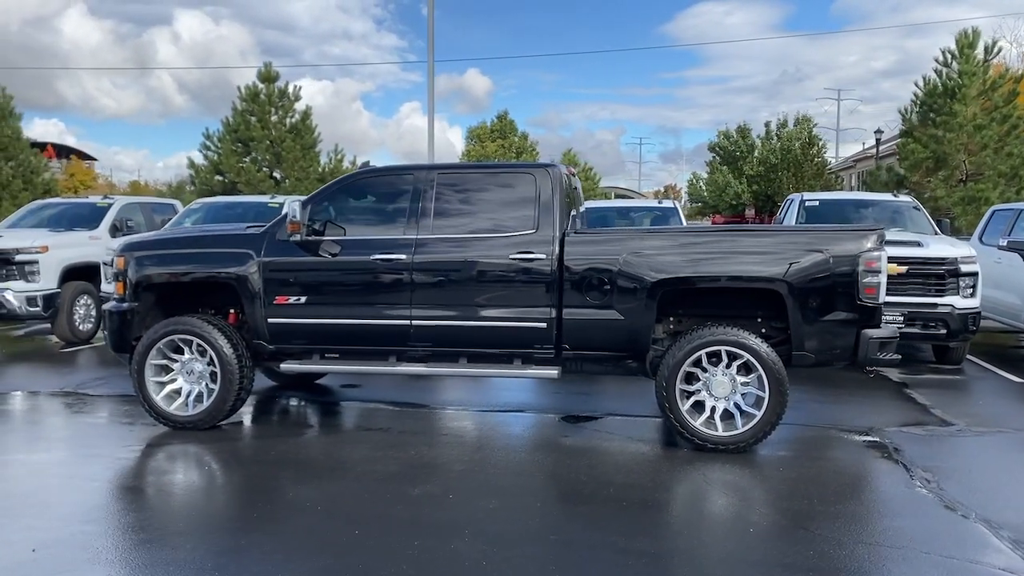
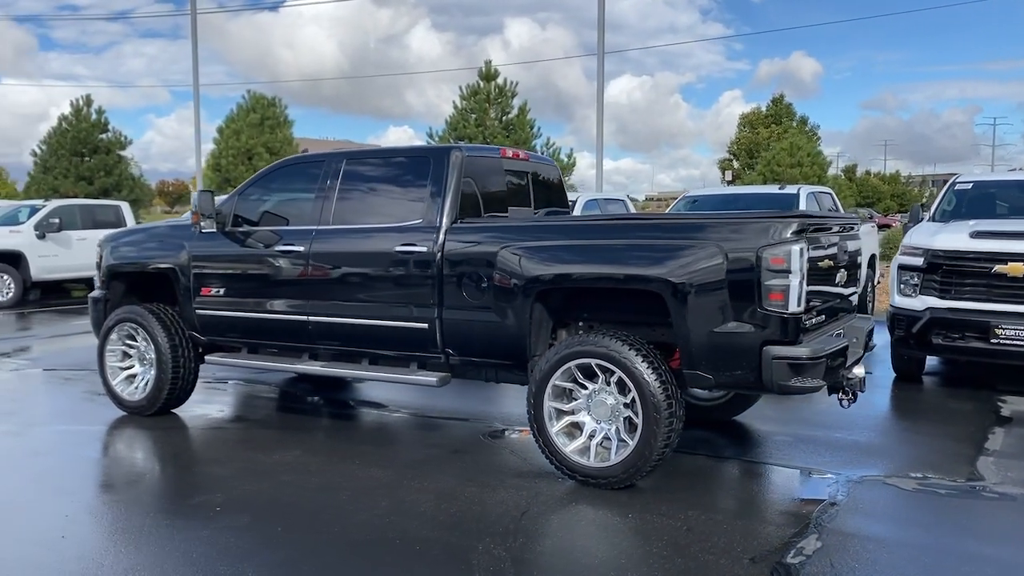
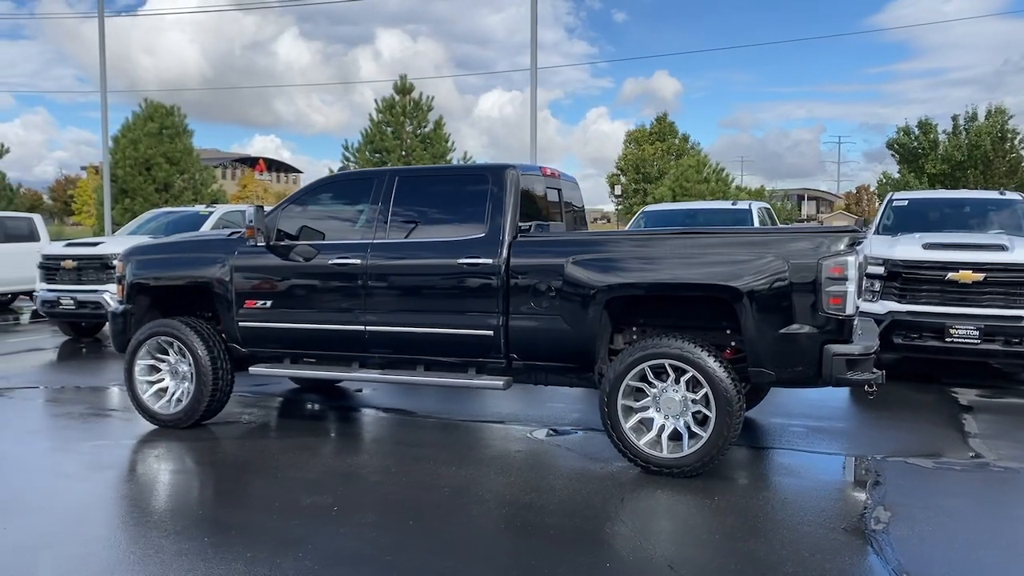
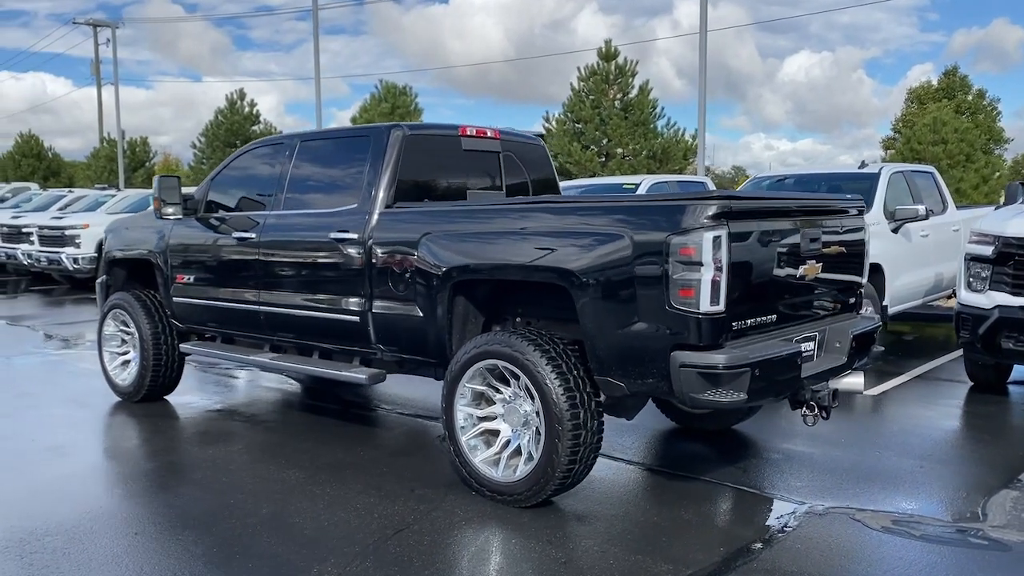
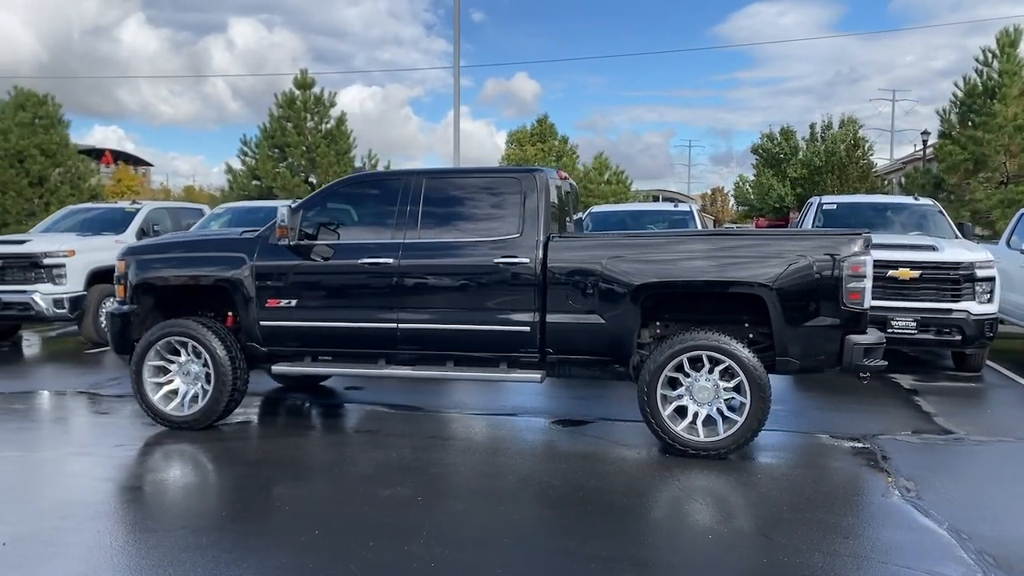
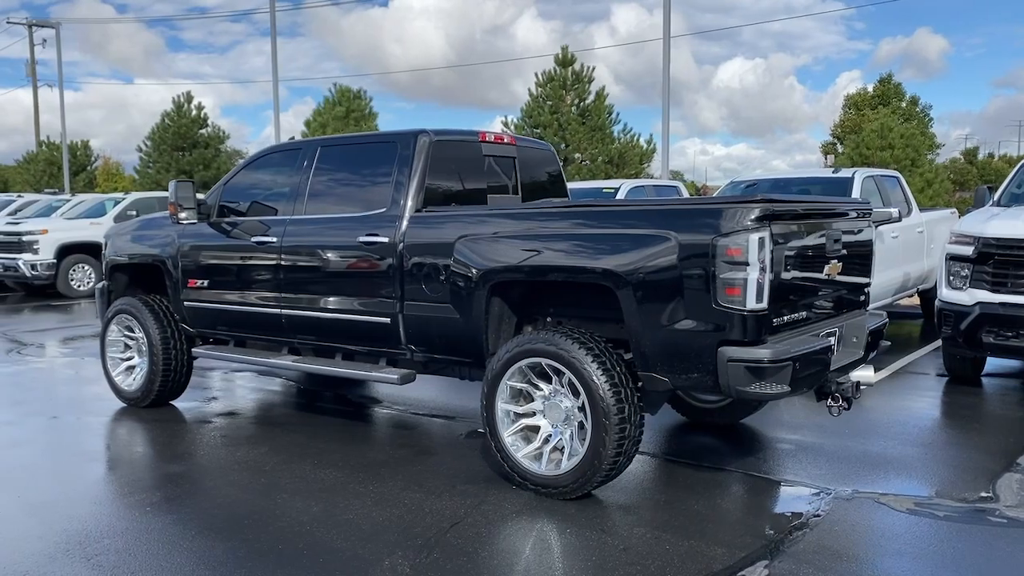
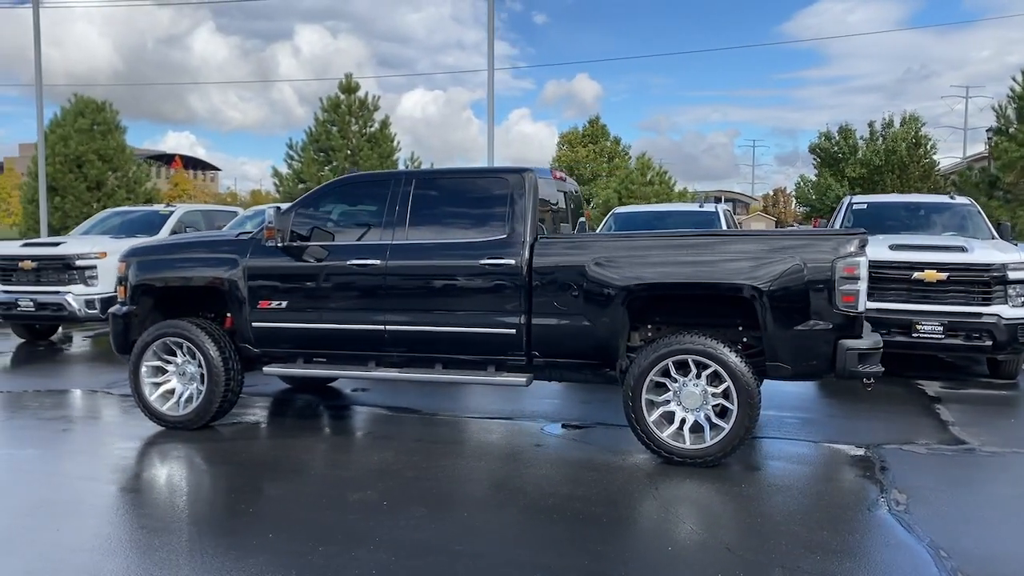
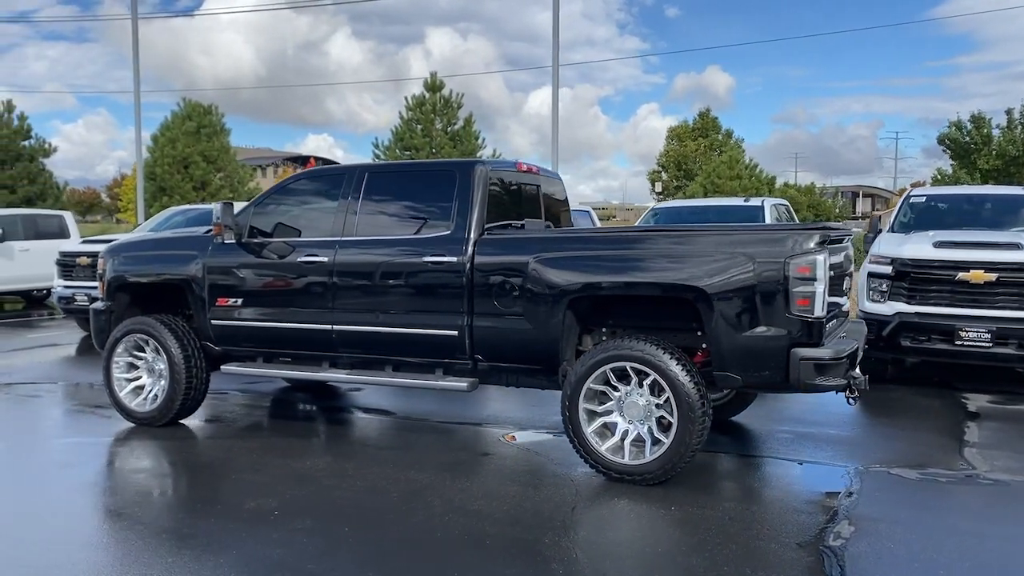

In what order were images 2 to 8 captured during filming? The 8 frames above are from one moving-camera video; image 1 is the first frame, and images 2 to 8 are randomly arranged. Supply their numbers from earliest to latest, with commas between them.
5, 7, 3, 8, 2, 6, 4
